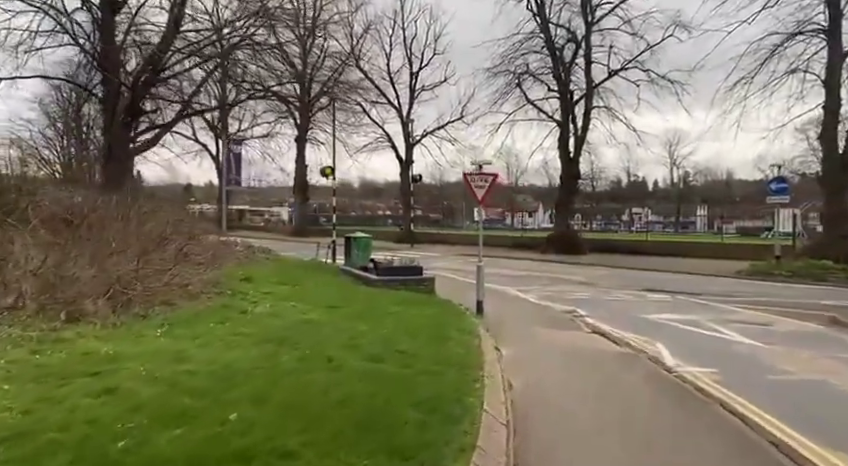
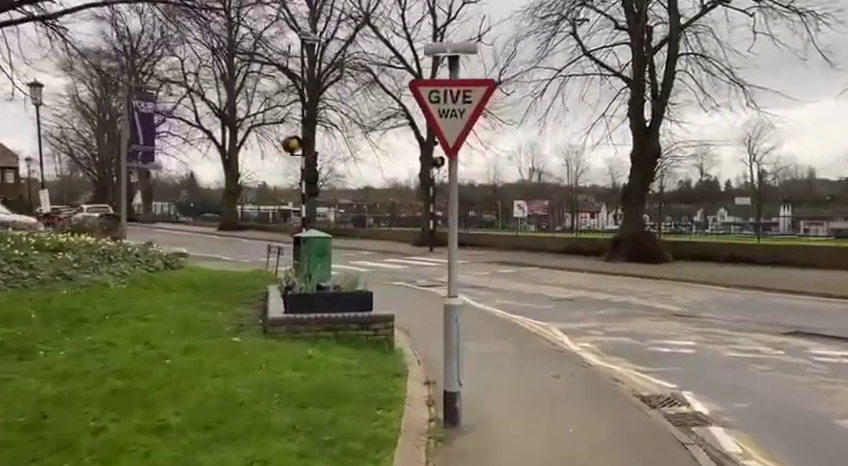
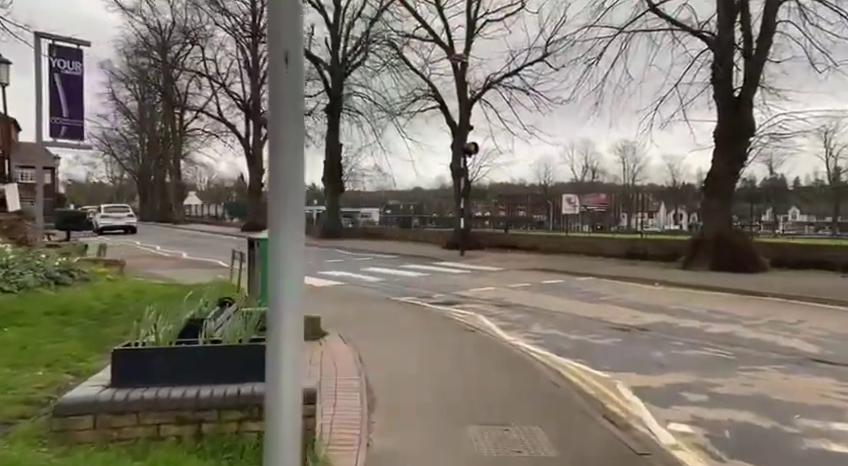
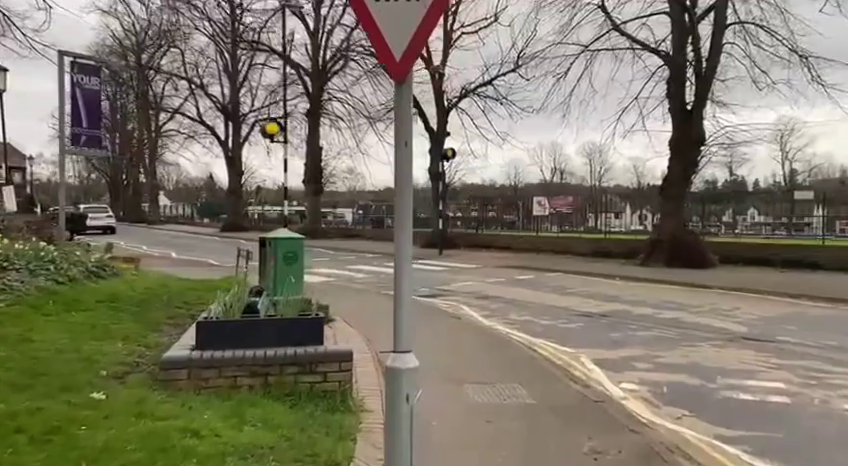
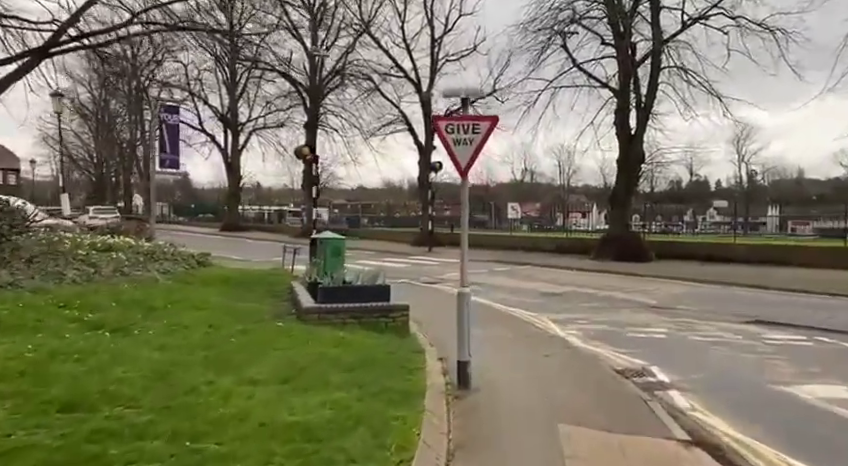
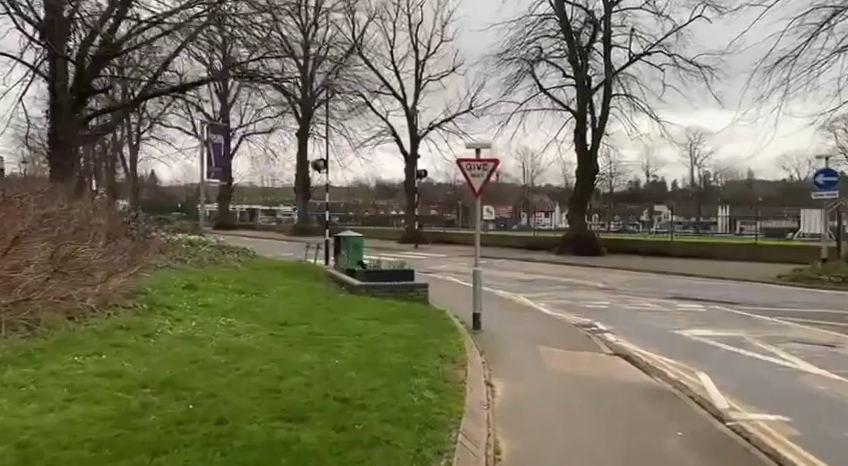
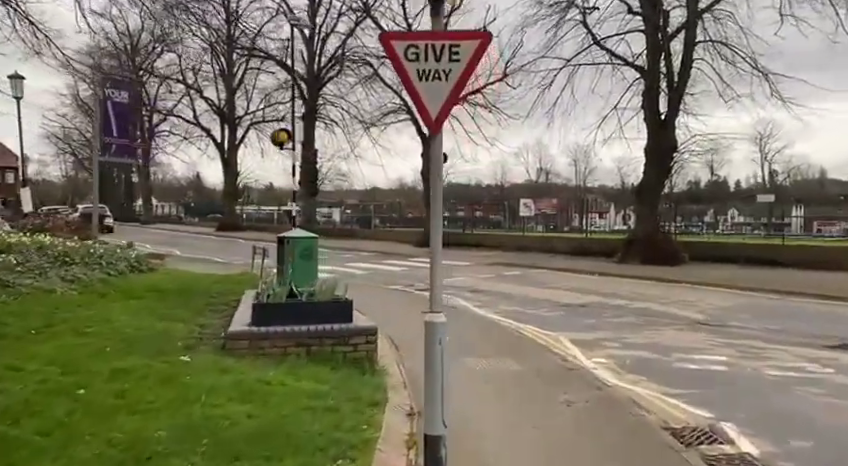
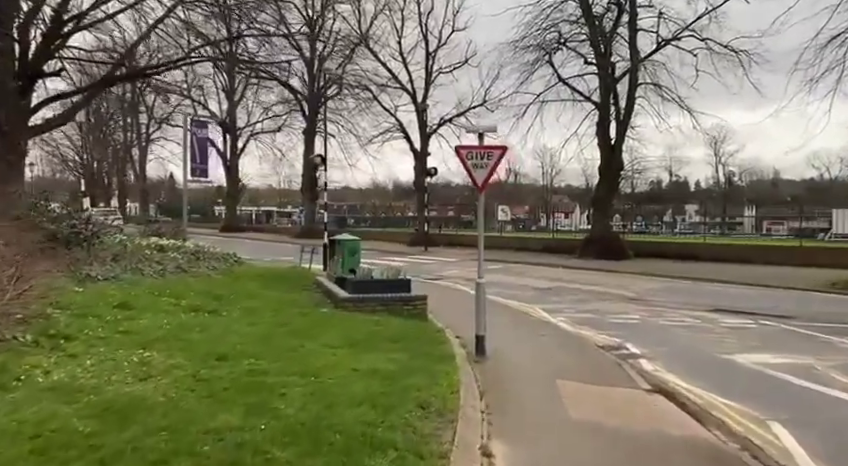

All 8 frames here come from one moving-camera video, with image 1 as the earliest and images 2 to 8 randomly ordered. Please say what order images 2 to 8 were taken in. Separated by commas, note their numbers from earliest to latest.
6, 8, 5, 2, 7, 4, 3
